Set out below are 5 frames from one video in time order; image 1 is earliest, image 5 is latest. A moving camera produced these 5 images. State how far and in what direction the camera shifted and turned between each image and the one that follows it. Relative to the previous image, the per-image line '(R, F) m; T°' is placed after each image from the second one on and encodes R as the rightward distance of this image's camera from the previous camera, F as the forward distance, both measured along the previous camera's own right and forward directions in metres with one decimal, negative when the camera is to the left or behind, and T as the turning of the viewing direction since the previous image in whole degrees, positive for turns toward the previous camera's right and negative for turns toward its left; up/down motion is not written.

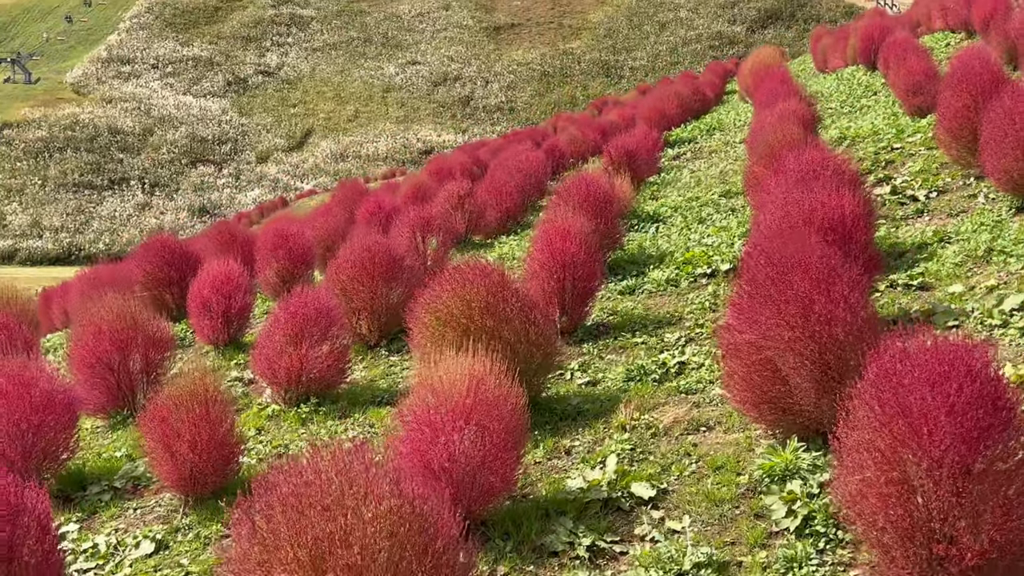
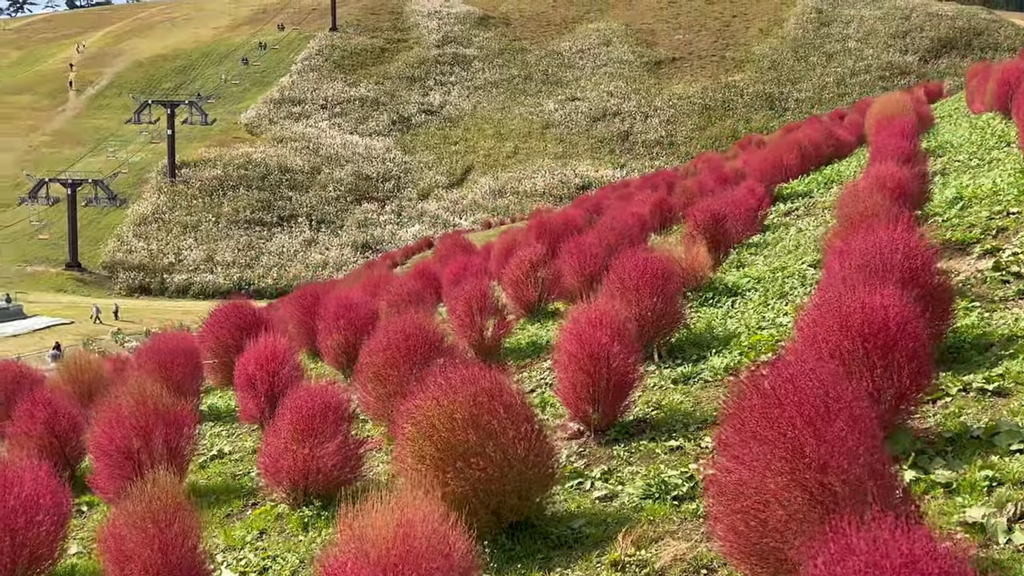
(+0.8, +0.6) m; -8°
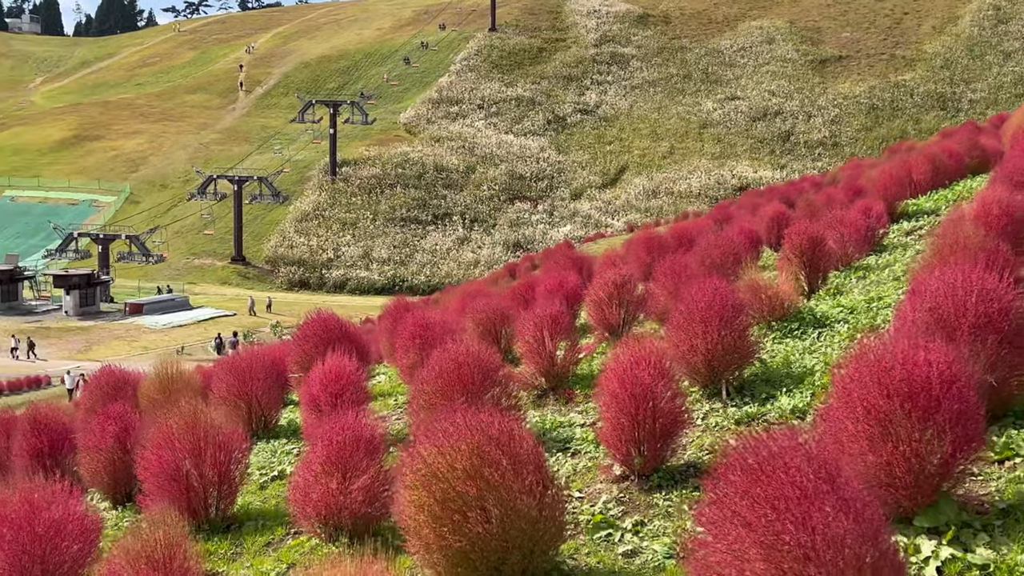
(+0.6, +0.3) m; -7°
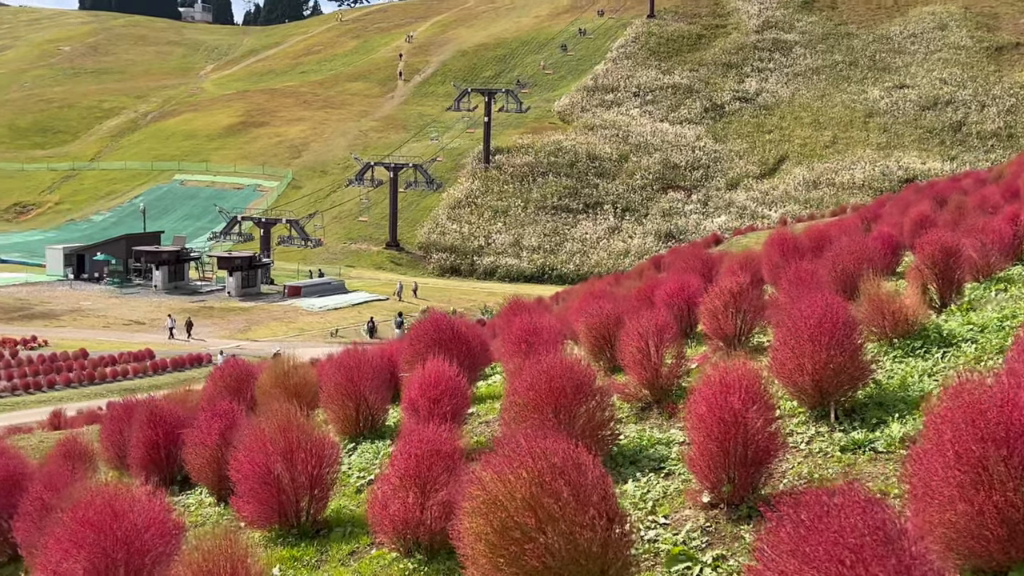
(+0.3, +0.2) m; -7°
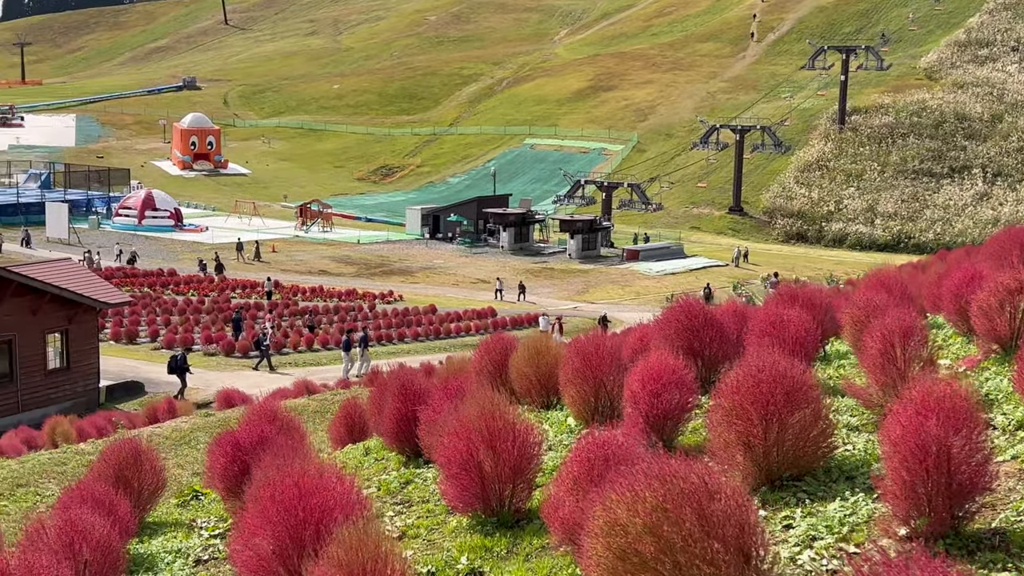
(+0.8, +0.3) m; -16°
